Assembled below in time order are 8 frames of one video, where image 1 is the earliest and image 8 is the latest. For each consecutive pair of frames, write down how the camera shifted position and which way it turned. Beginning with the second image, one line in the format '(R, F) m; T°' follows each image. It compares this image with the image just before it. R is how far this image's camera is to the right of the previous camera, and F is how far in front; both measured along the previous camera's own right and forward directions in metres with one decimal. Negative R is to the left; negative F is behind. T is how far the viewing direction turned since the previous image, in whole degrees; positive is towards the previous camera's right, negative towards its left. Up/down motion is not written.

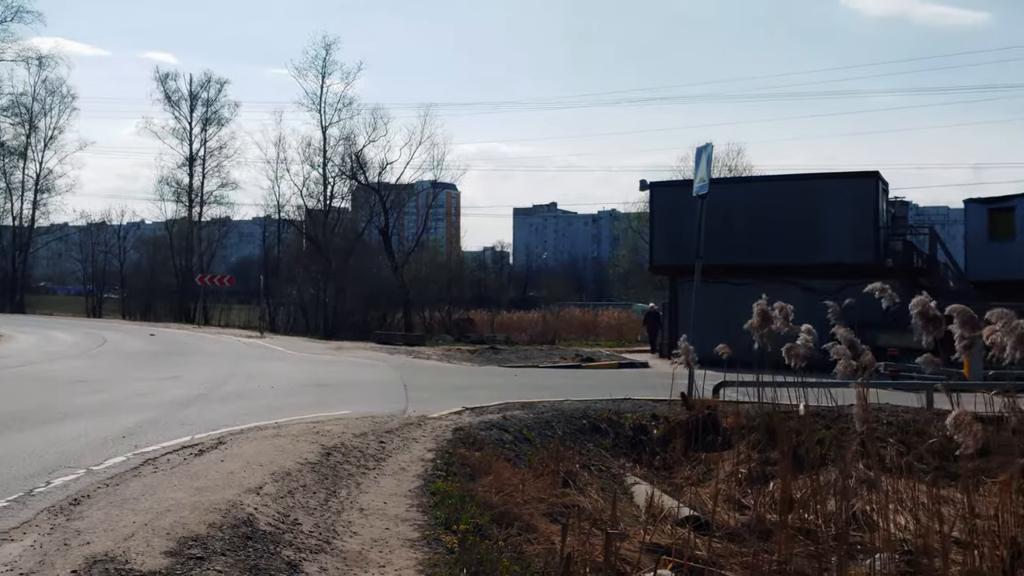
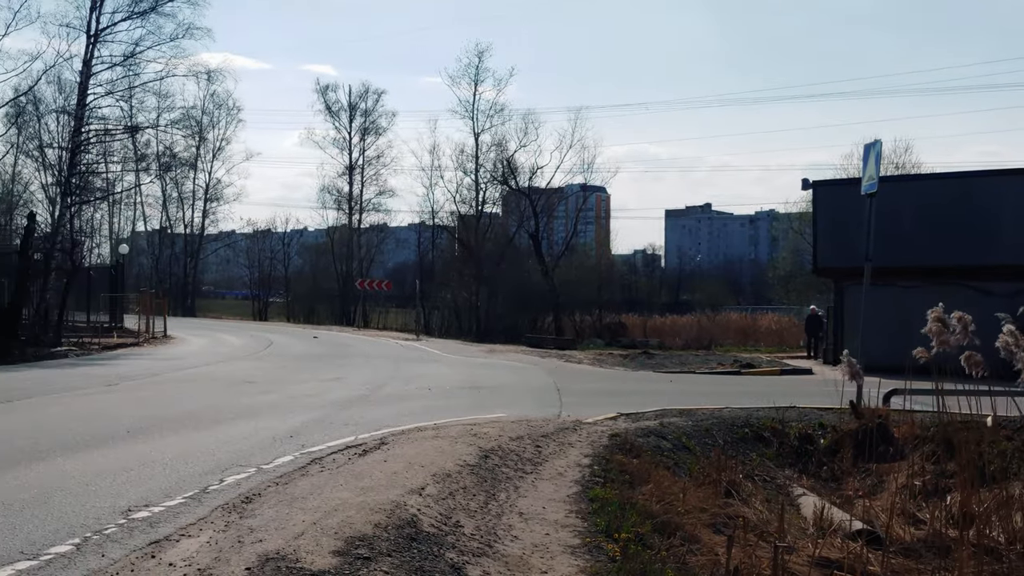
(-0.1, +0.1) m; -8°
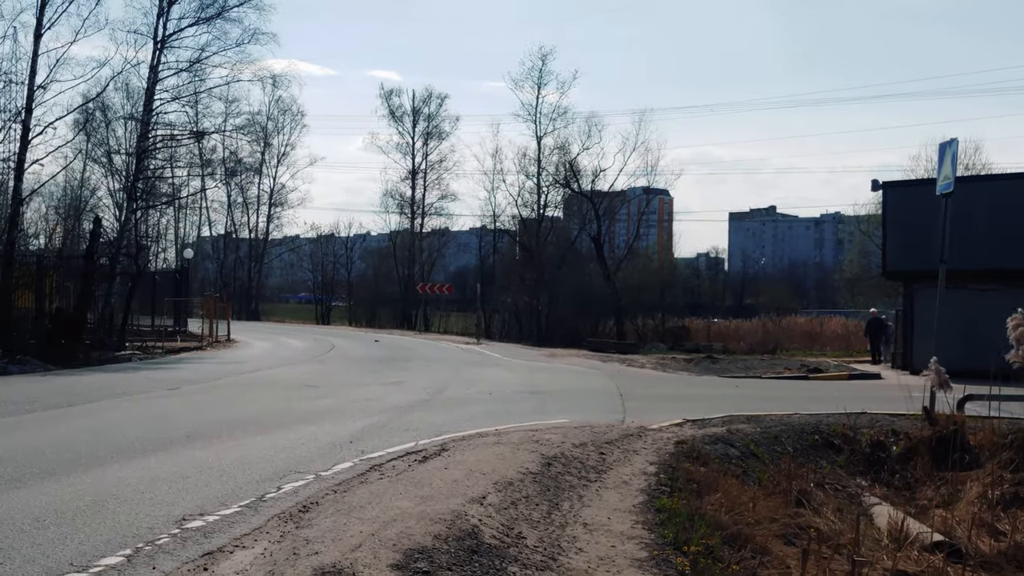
(0.0, +0.2) m; -3°
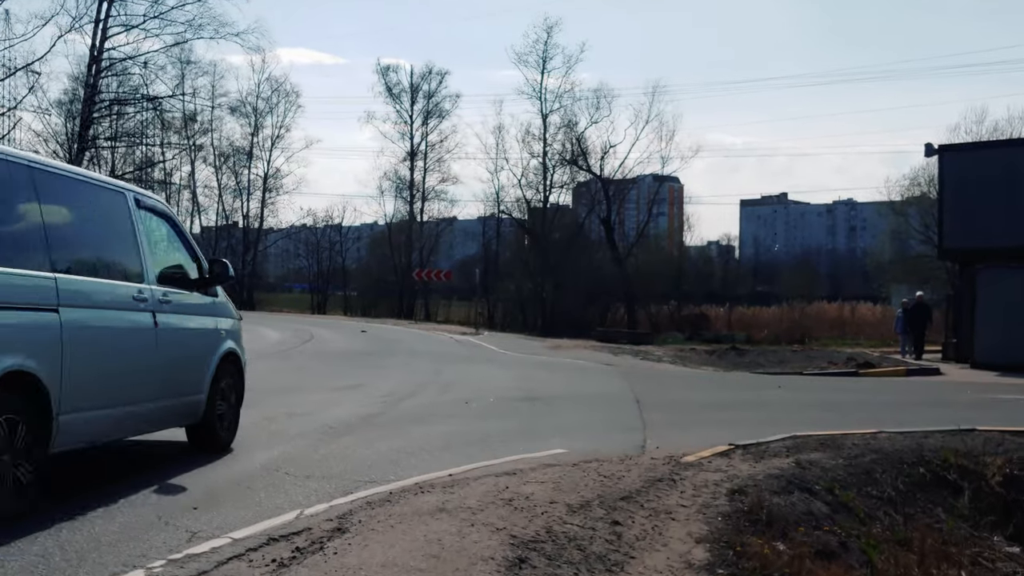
(+0.3, +4.2) m; 0°
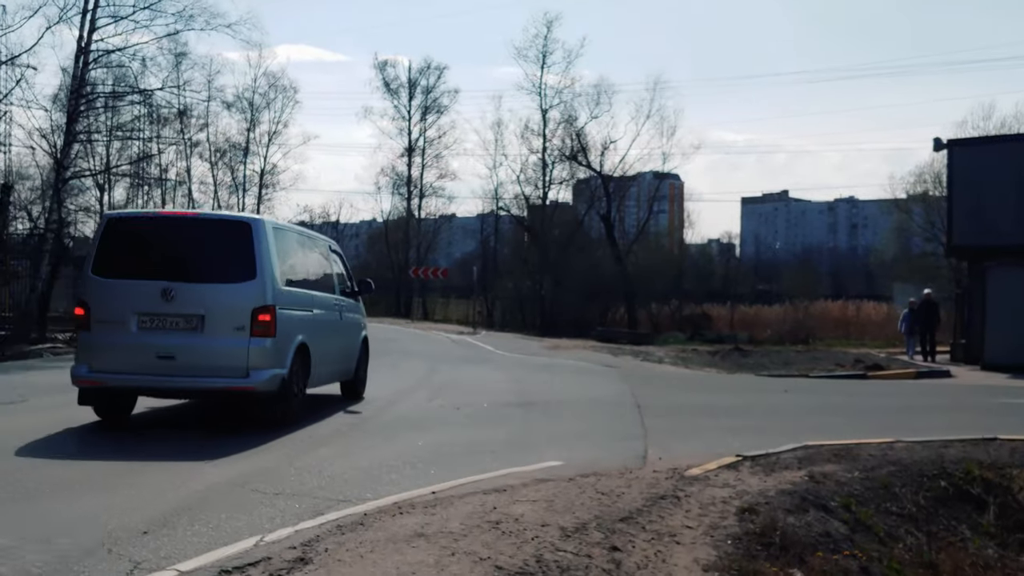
(+0.1, +0.7) m; 0°
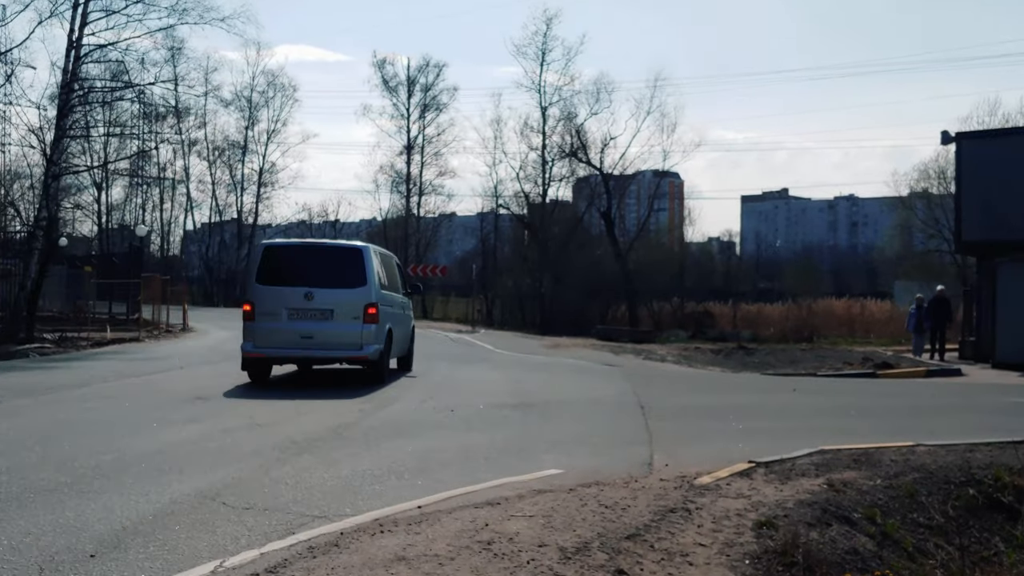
(0.0, +0.6) m; 0°
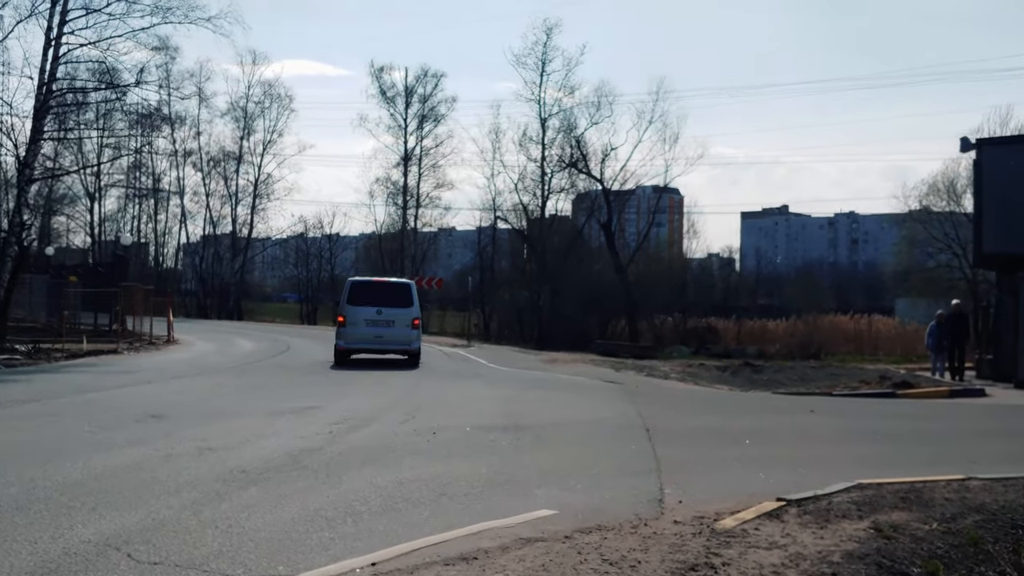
(+0.1, +1.3) m; 0°
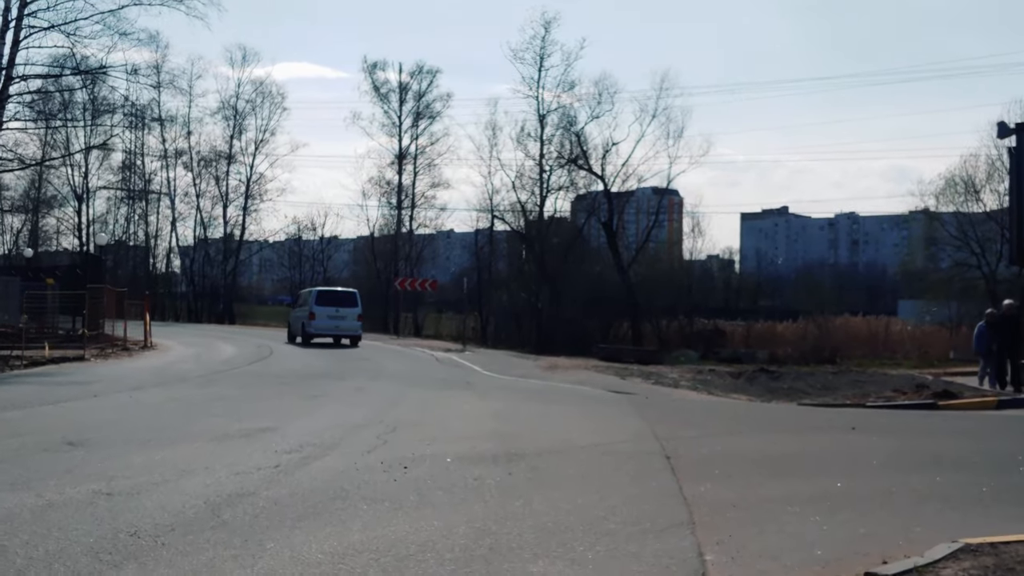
(+0.1, +2.1) m; 0°
